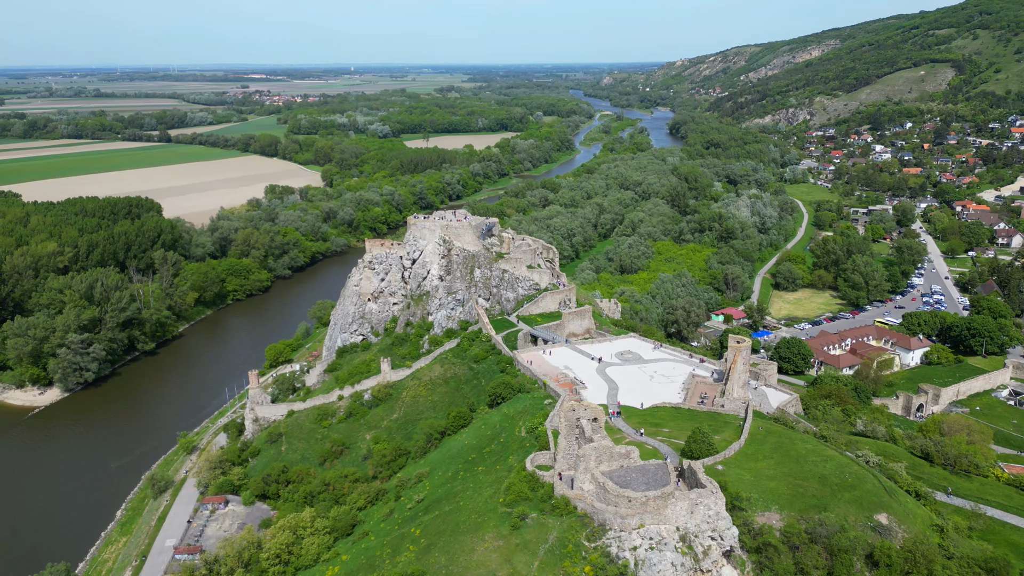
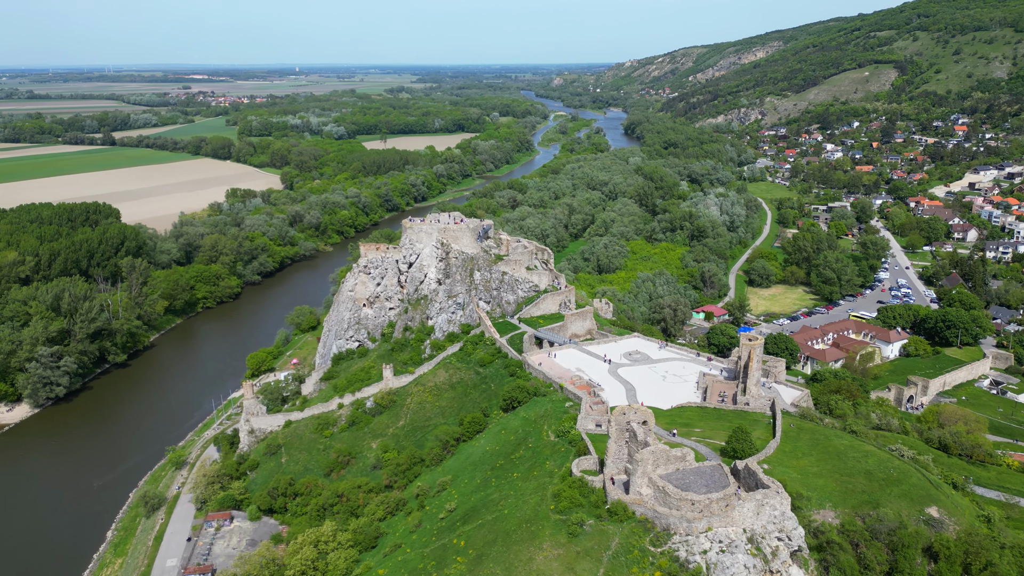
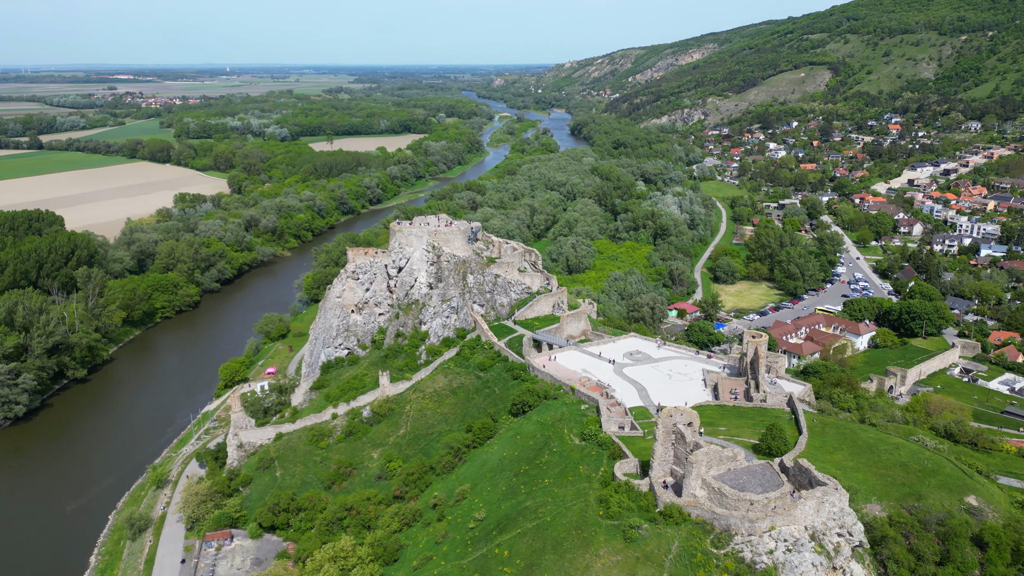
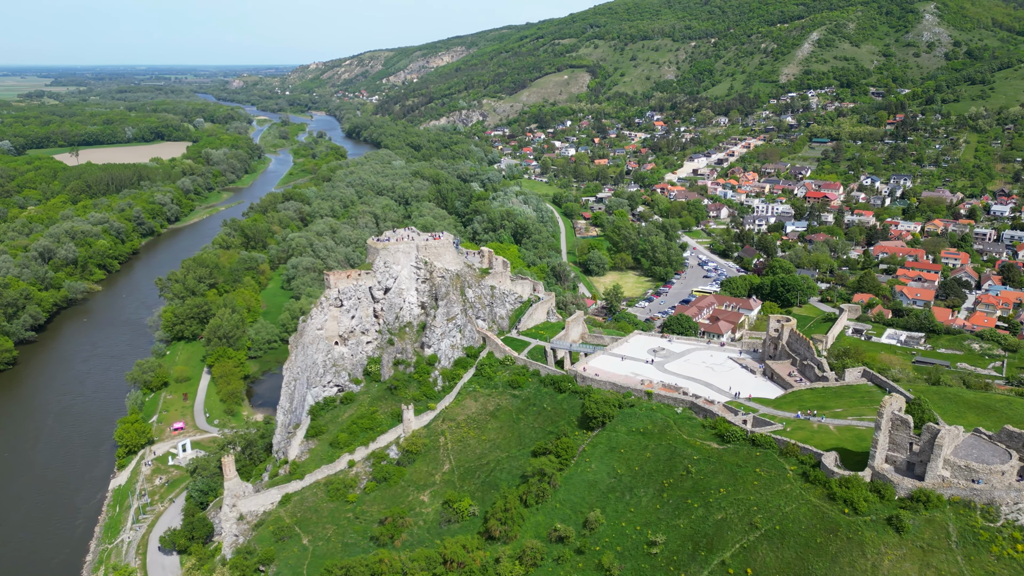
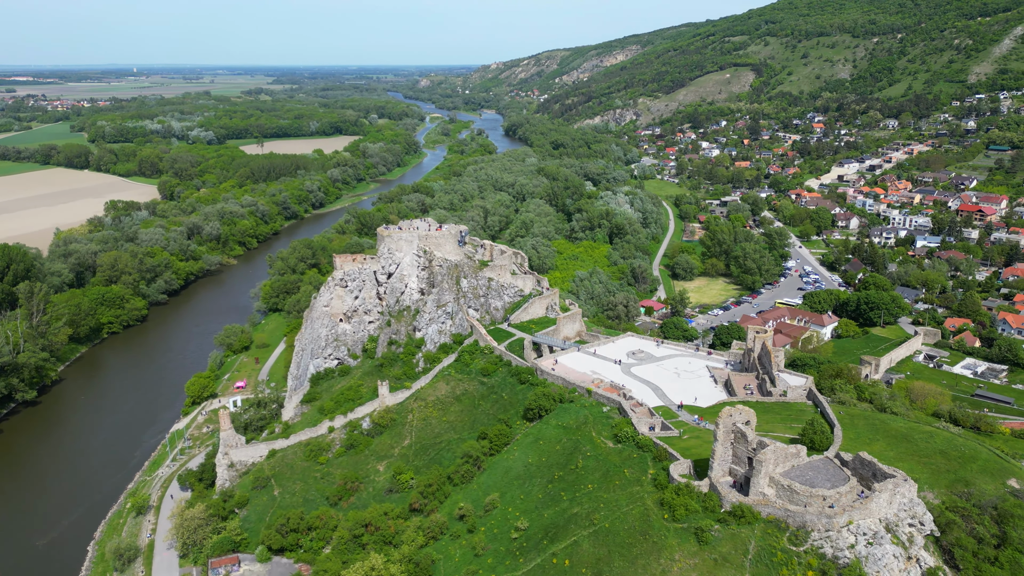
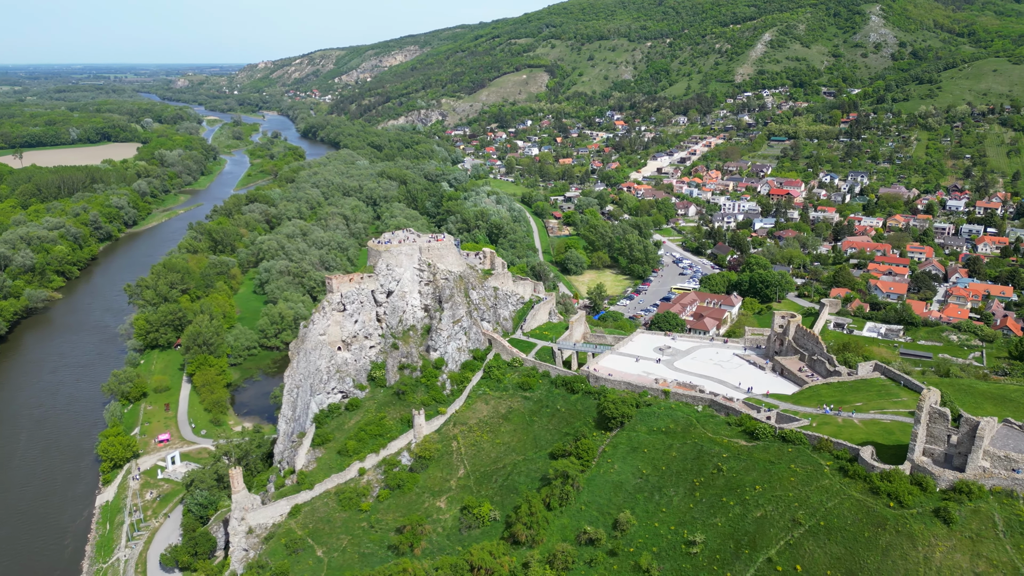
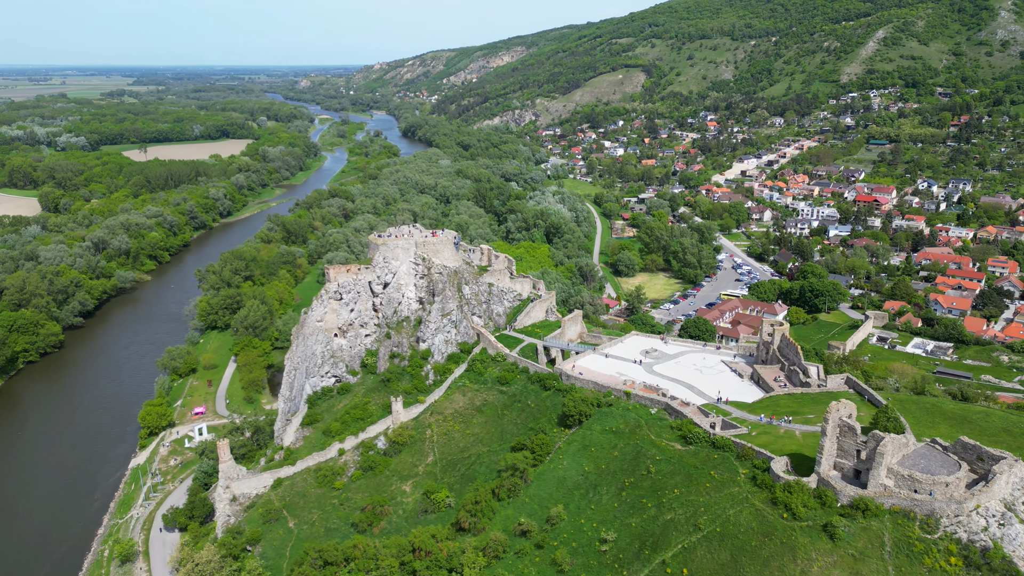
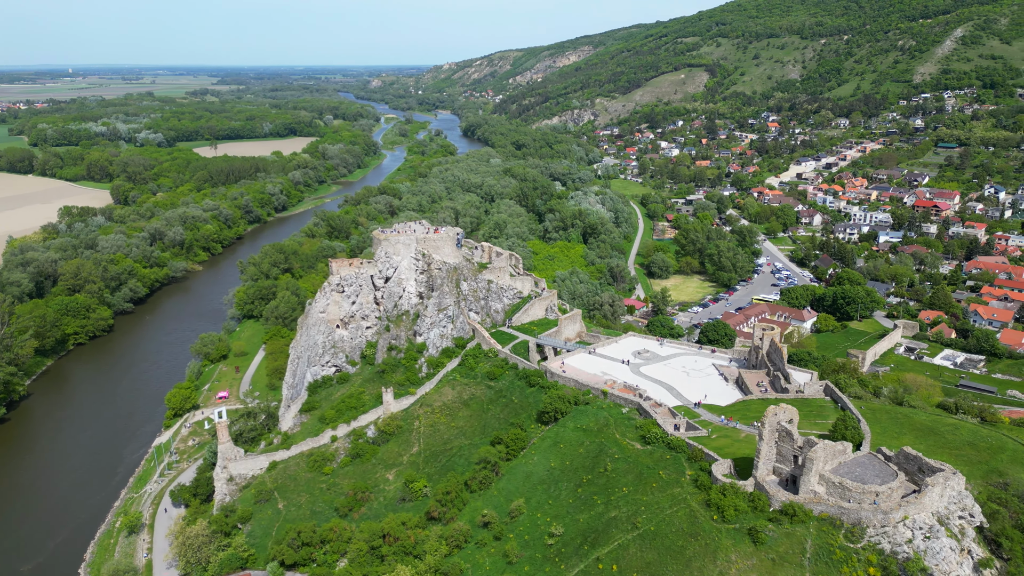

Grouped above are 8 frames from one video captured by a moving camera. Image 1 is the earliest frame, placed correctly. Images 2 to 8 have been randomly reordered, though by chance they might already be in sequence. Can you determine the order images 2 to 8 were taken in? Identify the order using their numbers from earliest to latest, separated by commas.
2, 3, 5, 8, 7, 4, 6
